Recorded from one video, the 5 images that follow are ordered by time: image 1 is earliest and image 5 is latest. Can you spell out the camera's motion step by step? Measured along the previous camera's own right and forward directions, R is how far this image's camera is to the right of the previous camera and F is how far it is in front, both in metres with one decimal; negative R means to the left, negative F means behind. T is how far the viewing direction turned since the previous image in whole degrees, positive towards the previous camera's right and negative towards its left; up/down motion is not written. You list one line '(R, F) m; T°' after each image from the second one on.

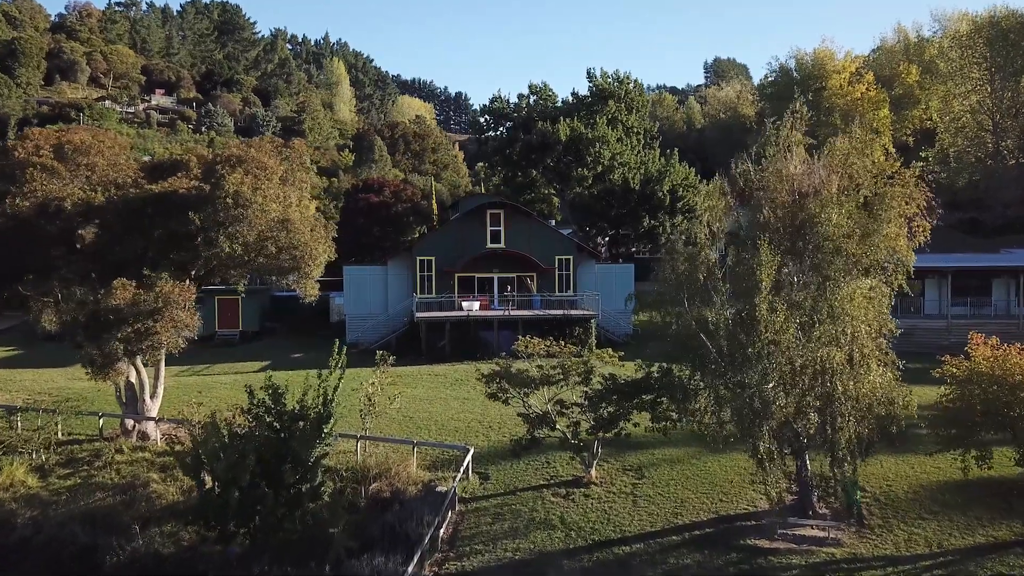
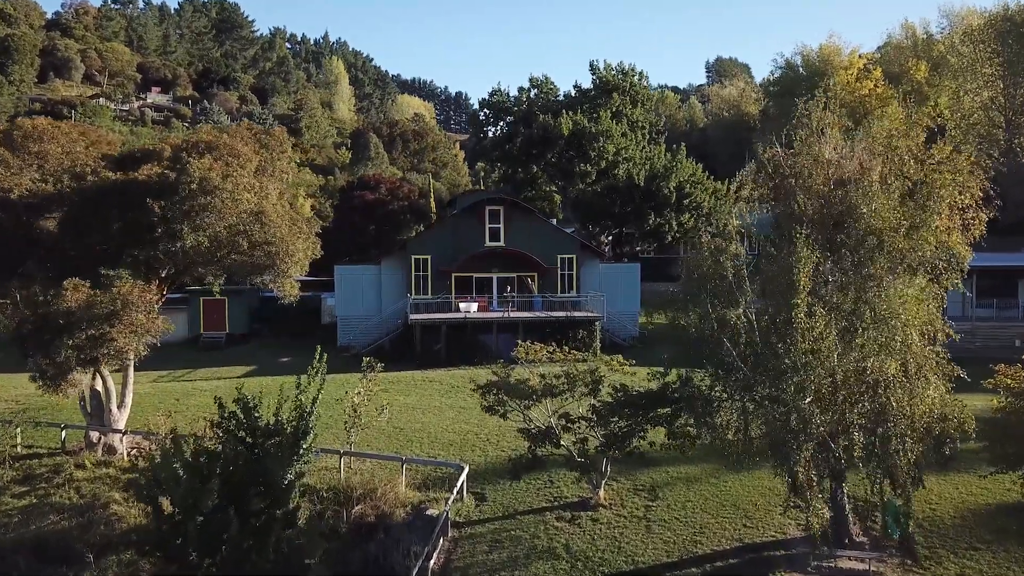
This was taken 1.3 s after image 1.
(0.0, +1.7) m; 0°
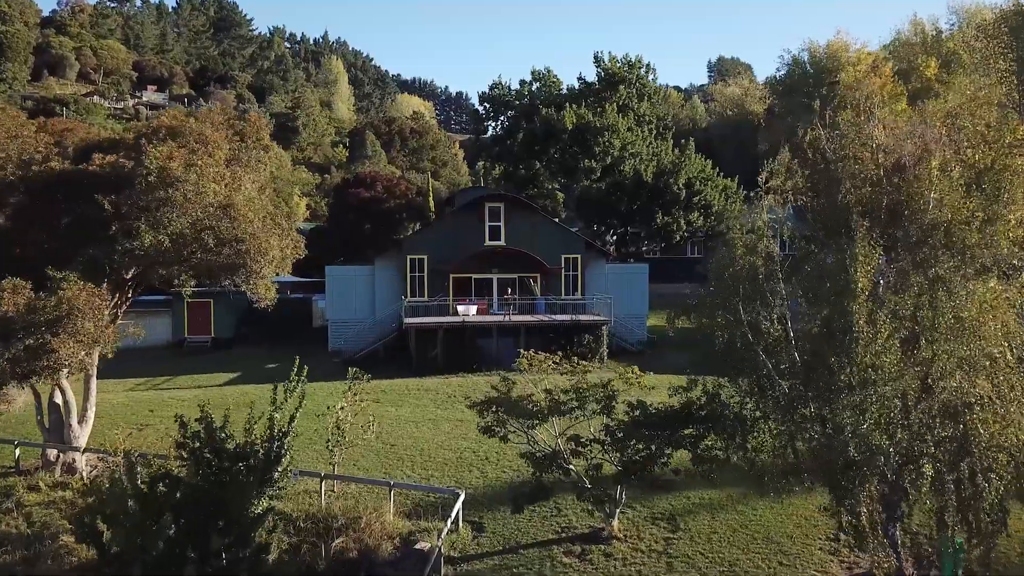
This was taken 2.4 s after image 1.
(0.0, +1.8) m; 0°
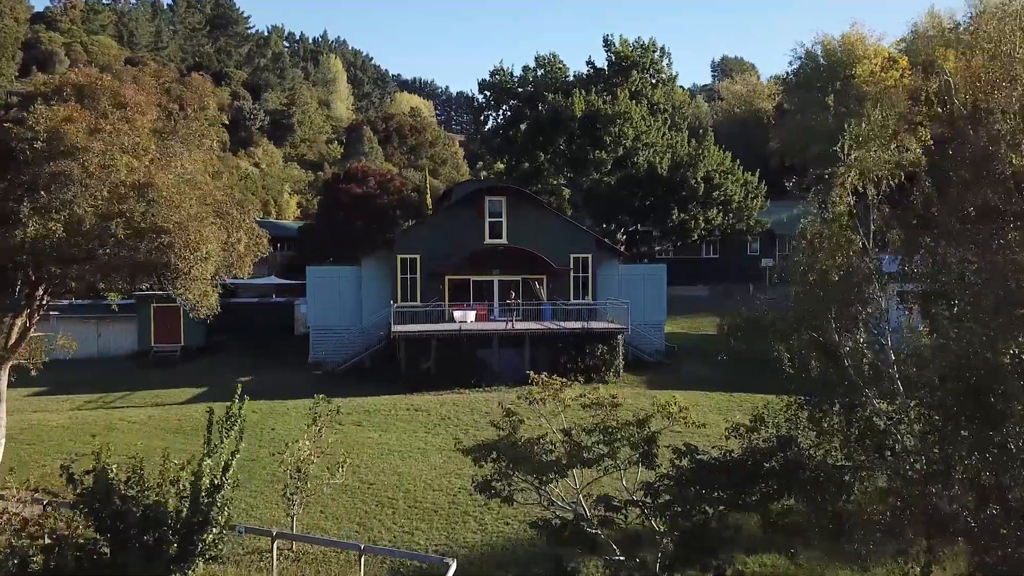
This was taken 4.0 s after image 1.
(-0.1, +3.3) m; 0°
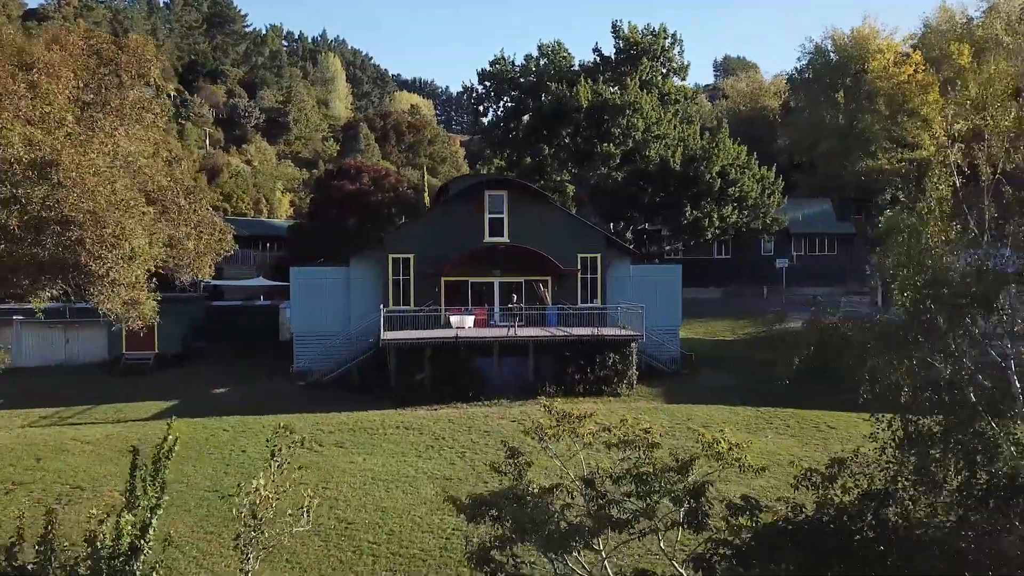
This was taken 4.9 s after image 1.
(0.0, +2.3) m; 0°
